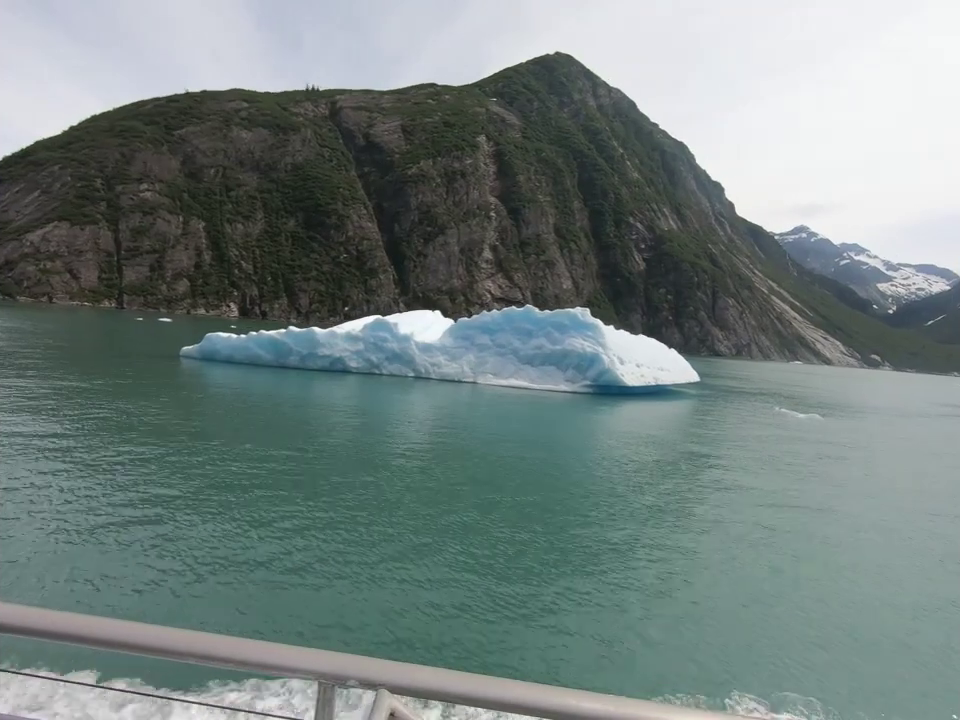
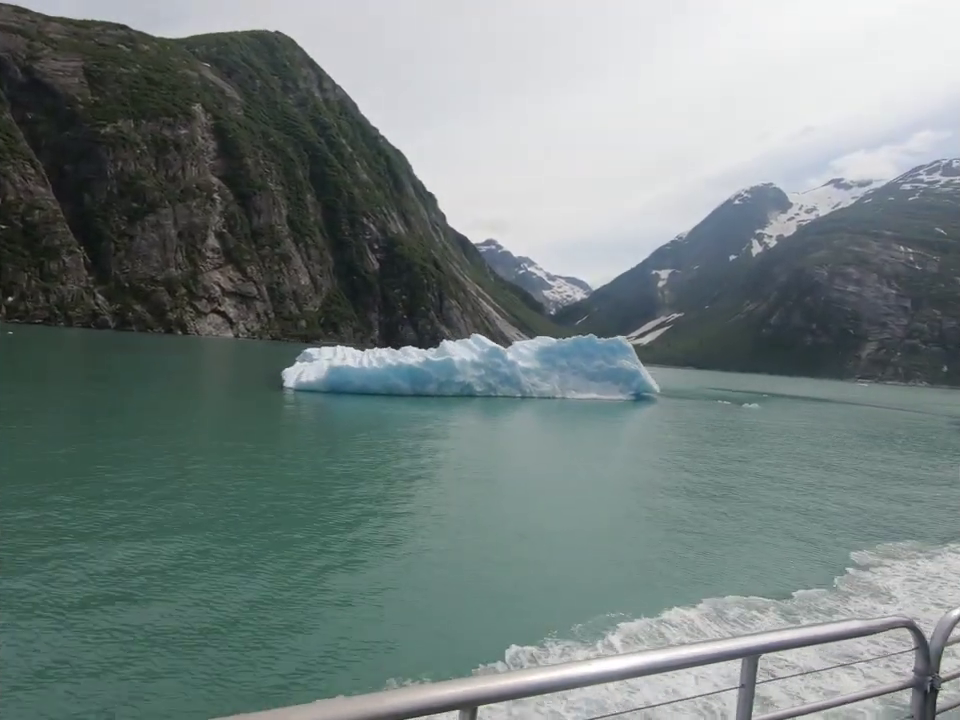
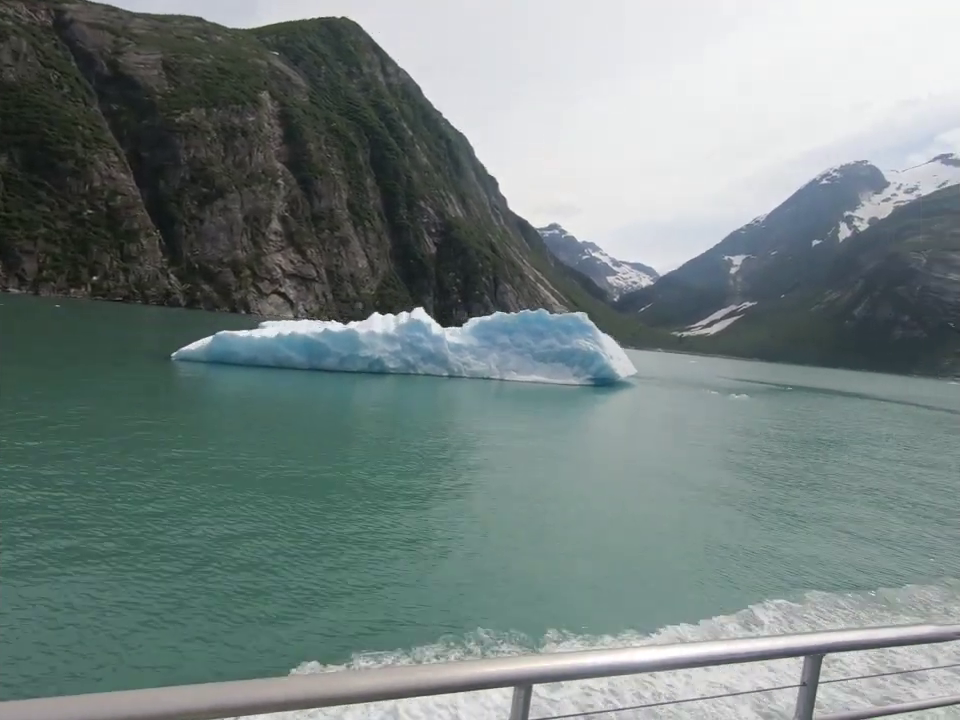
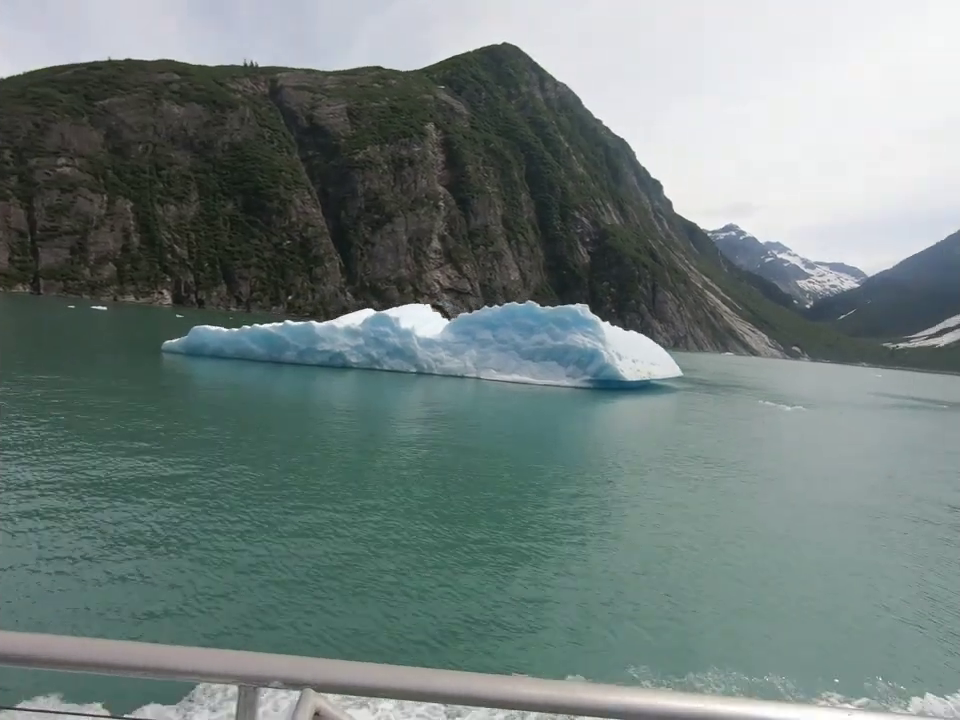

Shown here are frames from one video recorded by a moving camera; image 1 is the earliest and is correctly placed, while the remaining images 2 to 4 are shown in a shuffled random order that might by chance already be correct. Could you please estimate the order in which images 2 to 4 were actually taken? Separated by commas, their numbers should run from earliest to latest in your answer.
4, 3, 2
